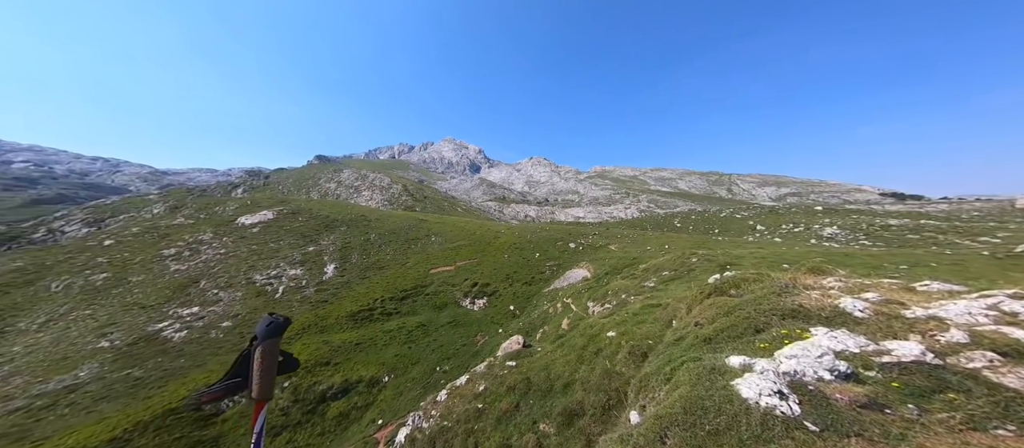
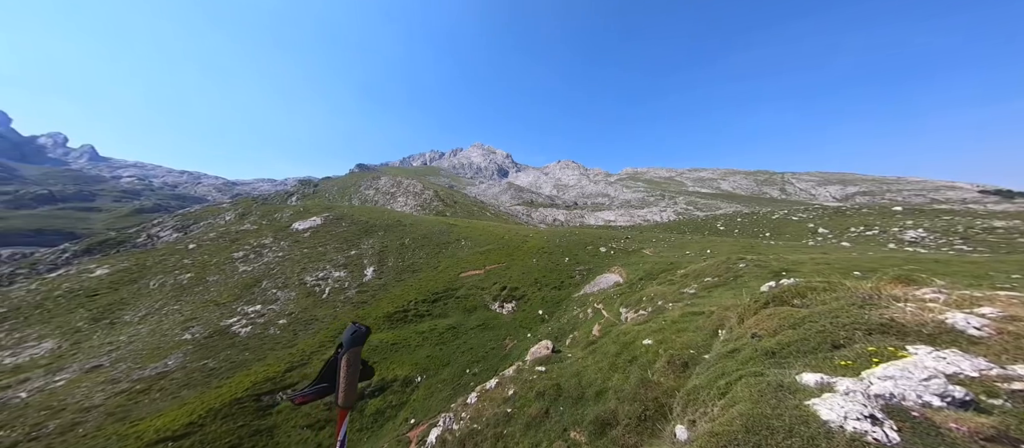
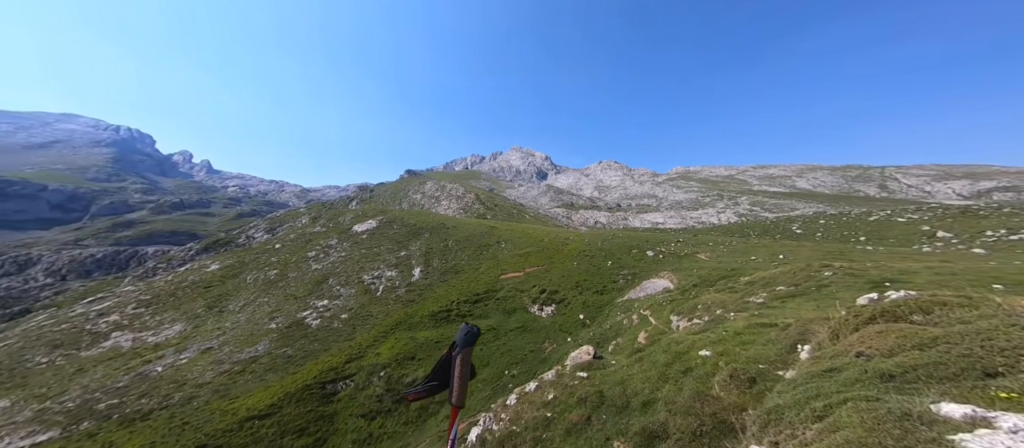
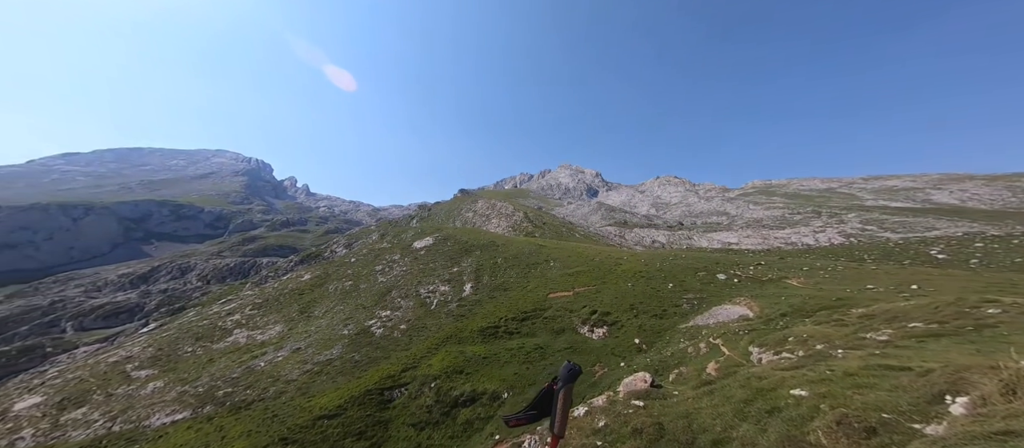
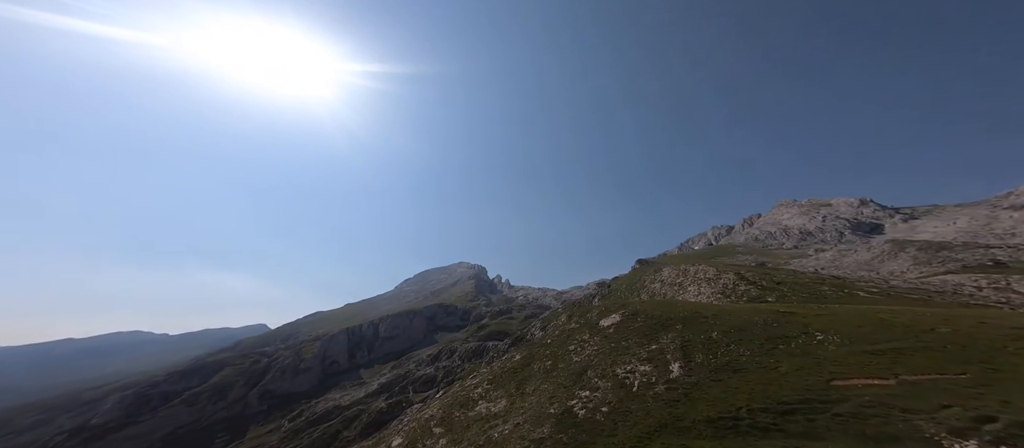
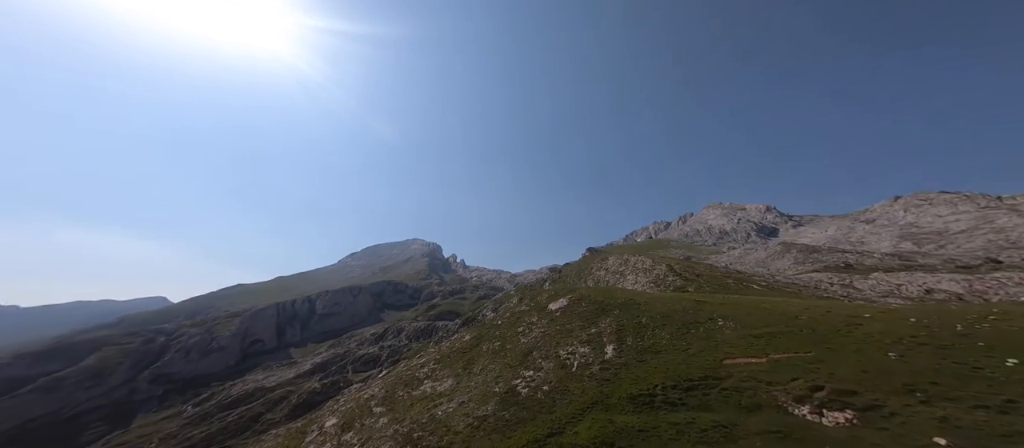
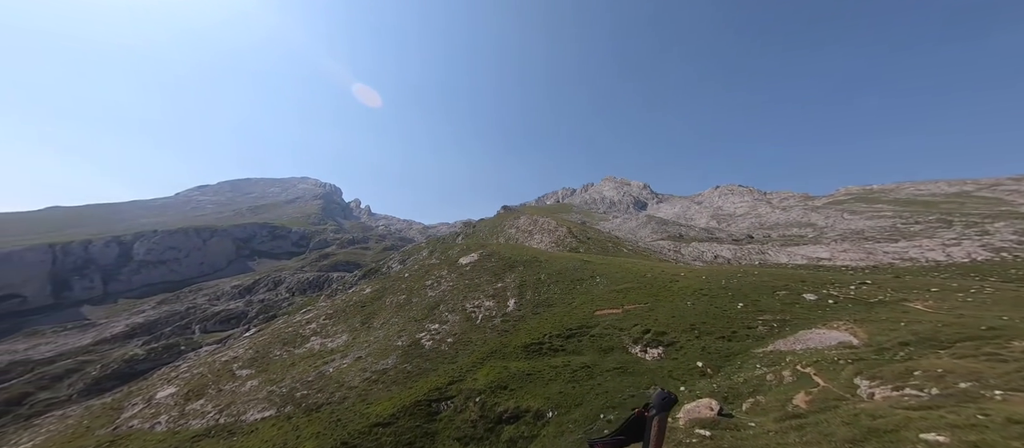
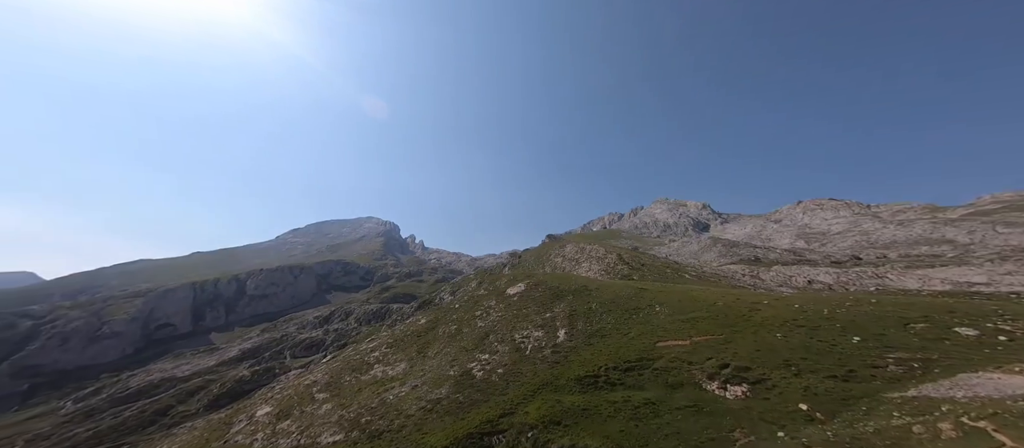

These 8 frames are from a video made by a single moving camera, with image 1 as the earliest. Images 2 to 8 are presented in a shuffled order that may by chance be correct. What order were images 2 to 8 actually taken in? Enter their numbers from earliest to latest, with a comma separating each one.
2, 3, 4, 7, 8, 6, 5
